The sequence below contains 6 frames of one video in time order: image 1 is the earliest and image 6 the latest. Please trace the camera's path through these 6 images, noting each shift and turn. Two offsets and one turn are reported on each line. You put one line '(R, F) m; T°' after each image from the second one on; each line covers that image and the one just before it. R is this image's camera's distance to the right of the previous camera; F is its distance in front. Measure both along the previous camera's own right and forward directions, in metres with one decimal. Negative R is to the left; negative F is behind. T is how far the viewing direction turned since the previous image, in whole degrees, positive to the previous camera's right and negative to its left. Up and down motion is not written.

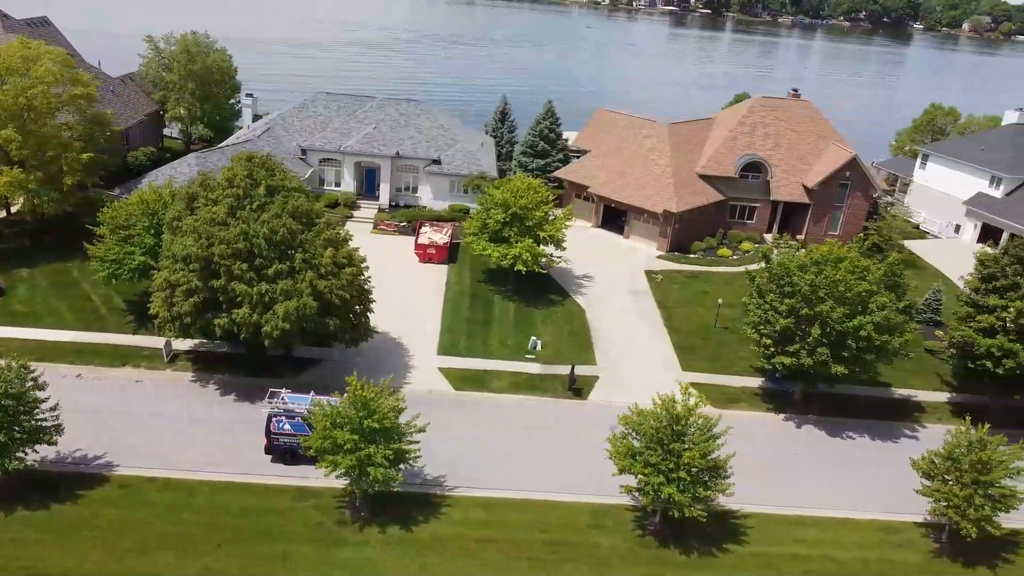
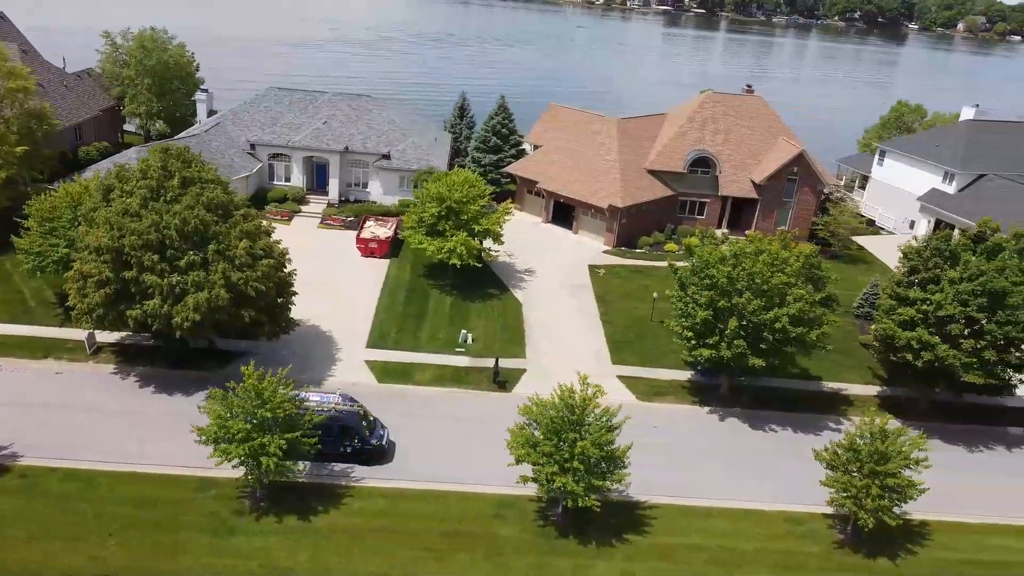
(+2.6, 0.0) m; 0°
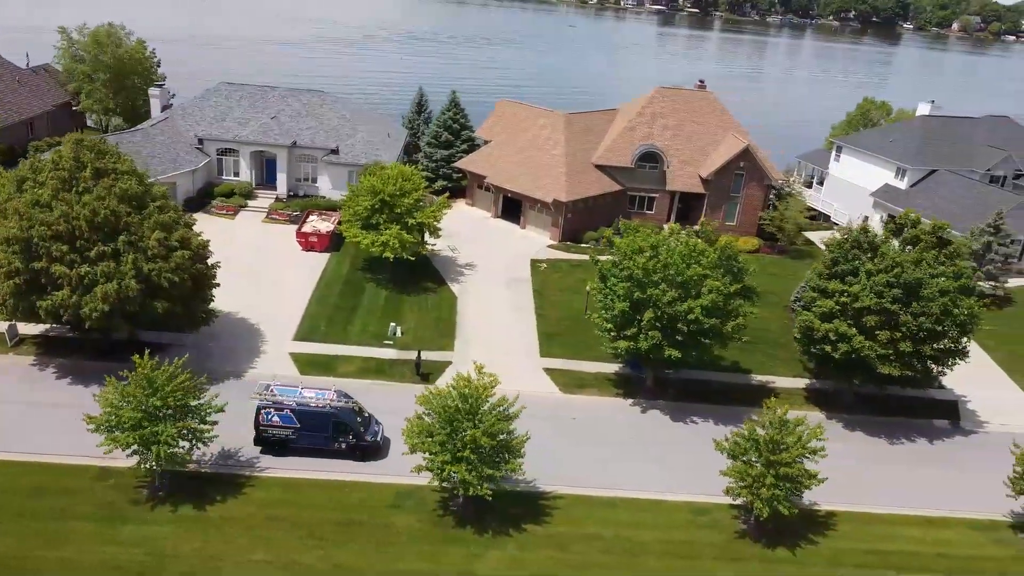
(+2.6, 0.0) m; 0°
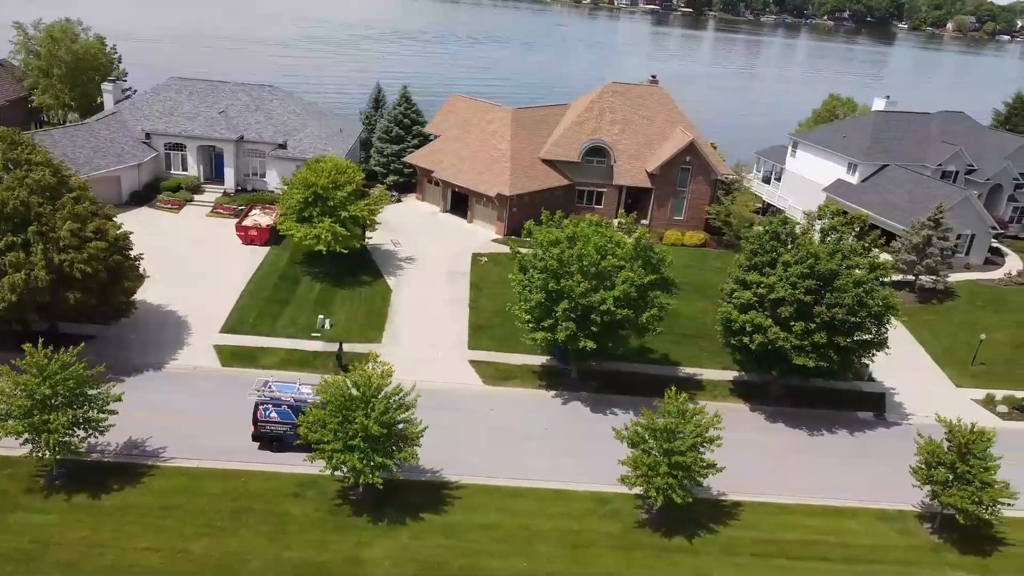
(+2.6, 0.0) m; 0°
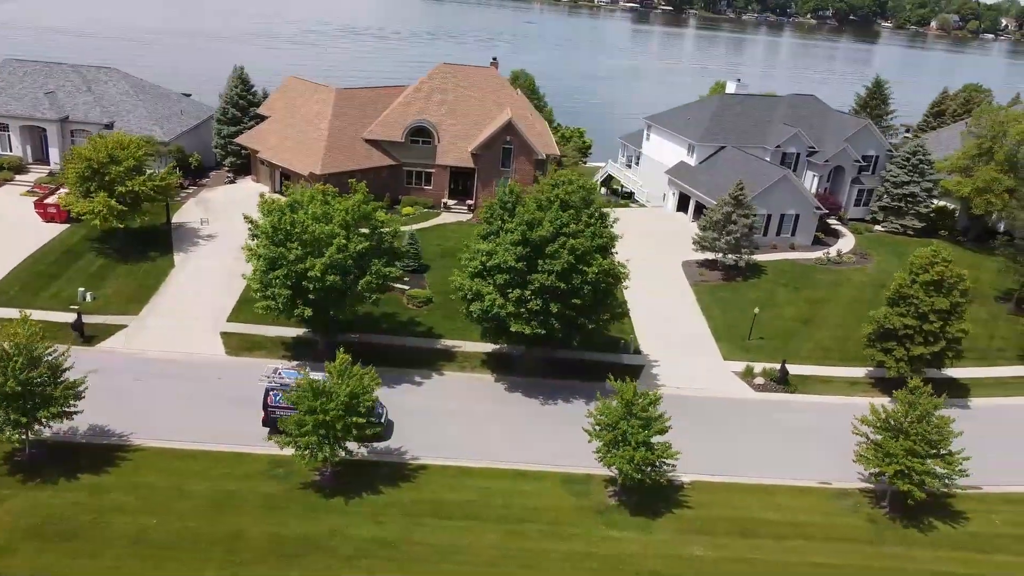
(+8.9, -0.1) m; 0°
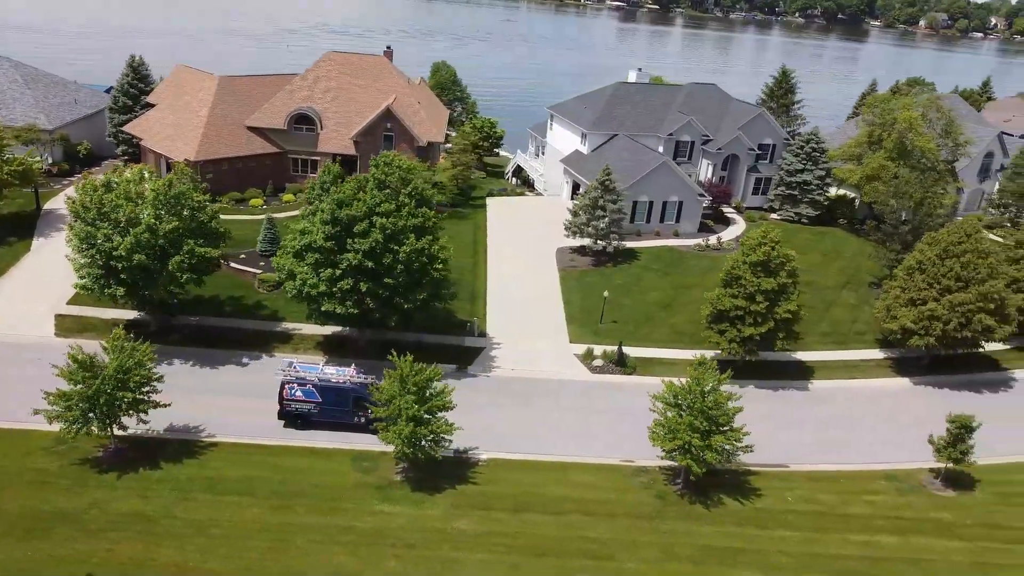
(+5.9, 0.0) m; 0°
